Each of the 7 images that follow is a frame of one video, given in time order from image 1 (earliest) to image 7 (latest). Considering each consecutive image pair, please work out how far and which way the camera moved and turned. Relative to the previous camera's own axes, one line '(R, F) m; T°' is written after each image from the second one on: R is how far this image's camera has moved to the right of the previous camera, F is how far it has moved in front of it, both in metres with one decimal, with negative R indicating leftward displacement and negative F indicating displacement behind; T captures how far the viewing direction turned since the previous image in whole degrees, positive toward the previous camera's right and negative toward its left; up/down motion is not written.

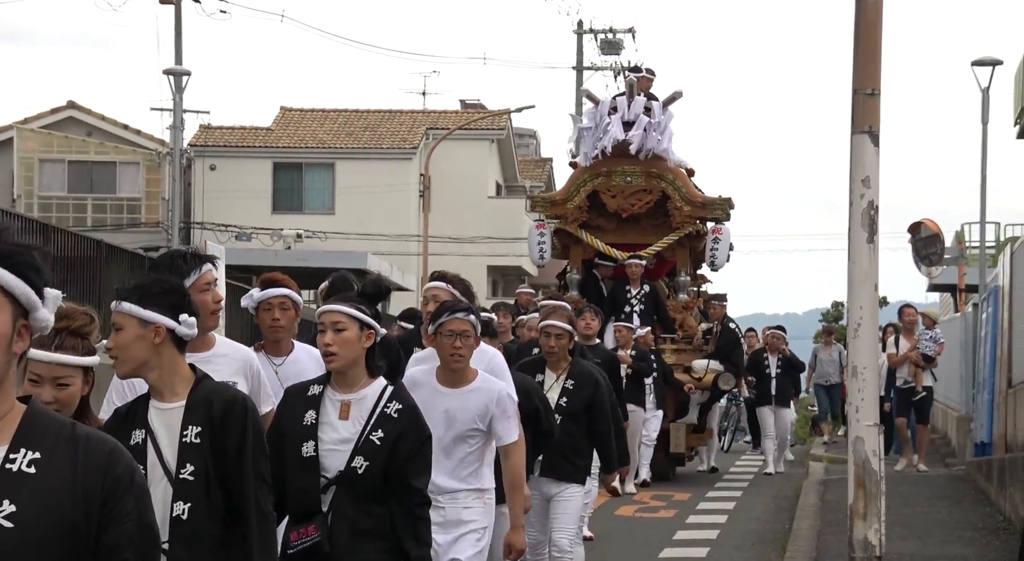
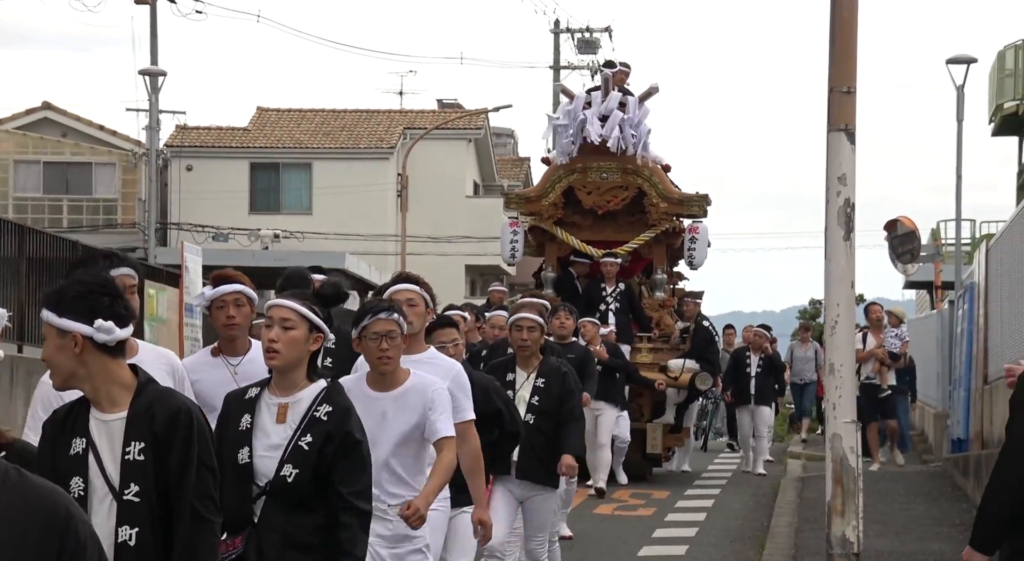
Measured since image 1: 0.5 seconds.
(0.0, 0.0) m; +1°
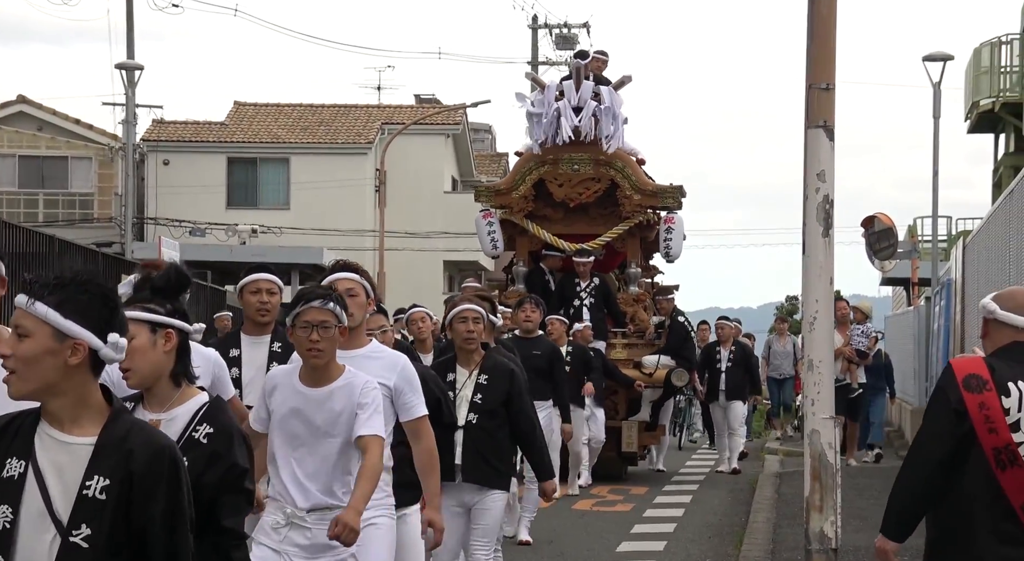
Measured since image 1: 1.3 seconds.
(-0.2, 0.0) m; +1°
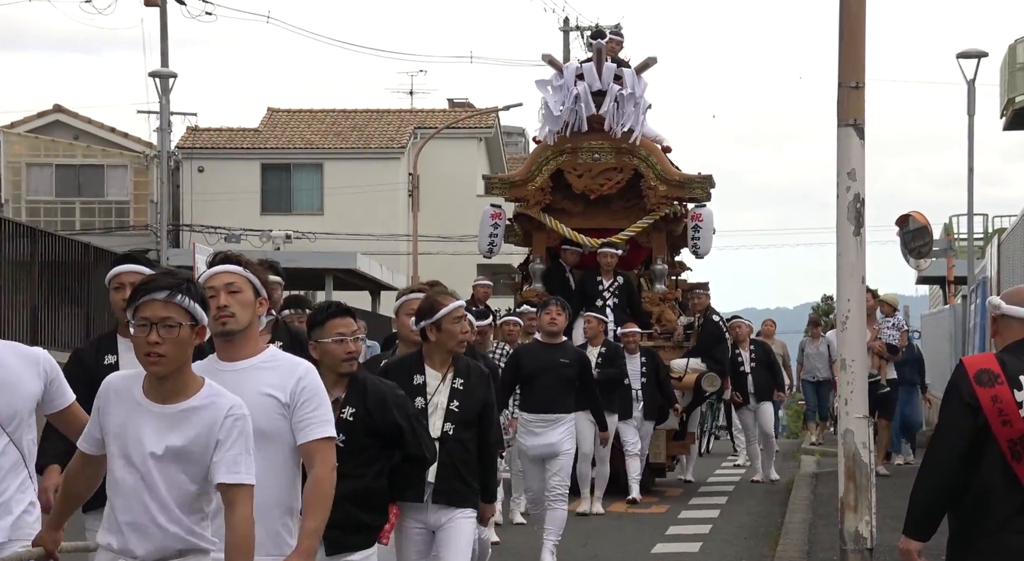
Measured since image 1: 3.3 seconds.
(+0.2, 0.0) m; -2°
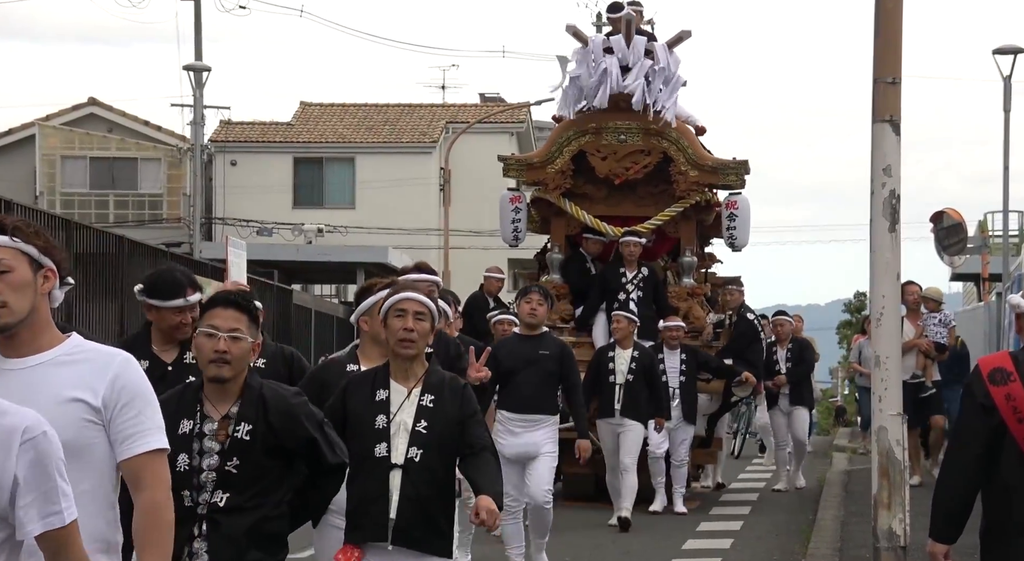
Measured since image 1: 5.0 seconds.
(-0.1, 0.0) m; -1°
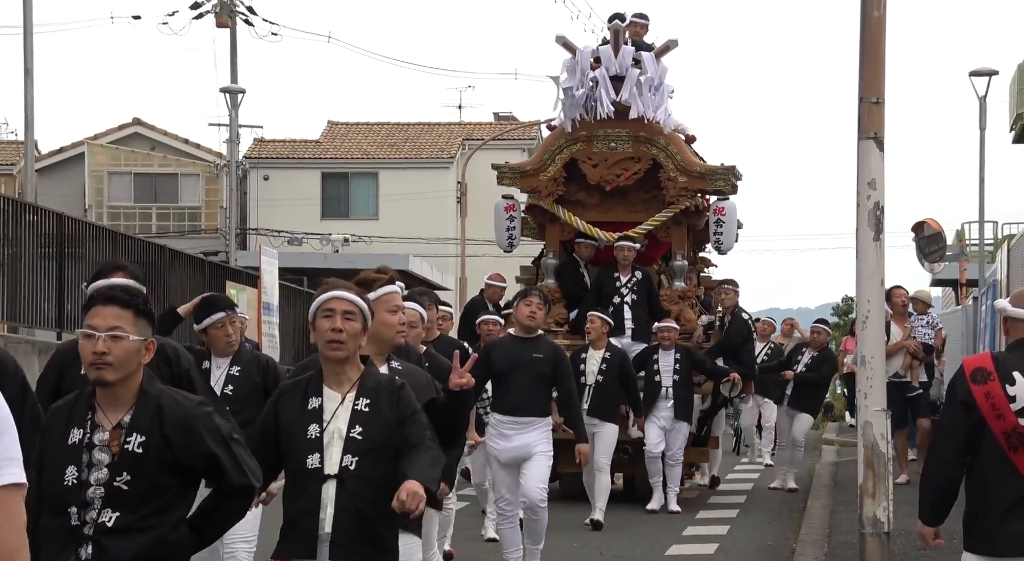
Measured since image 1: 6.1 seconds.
(-0.1, -1.2) m; 0°
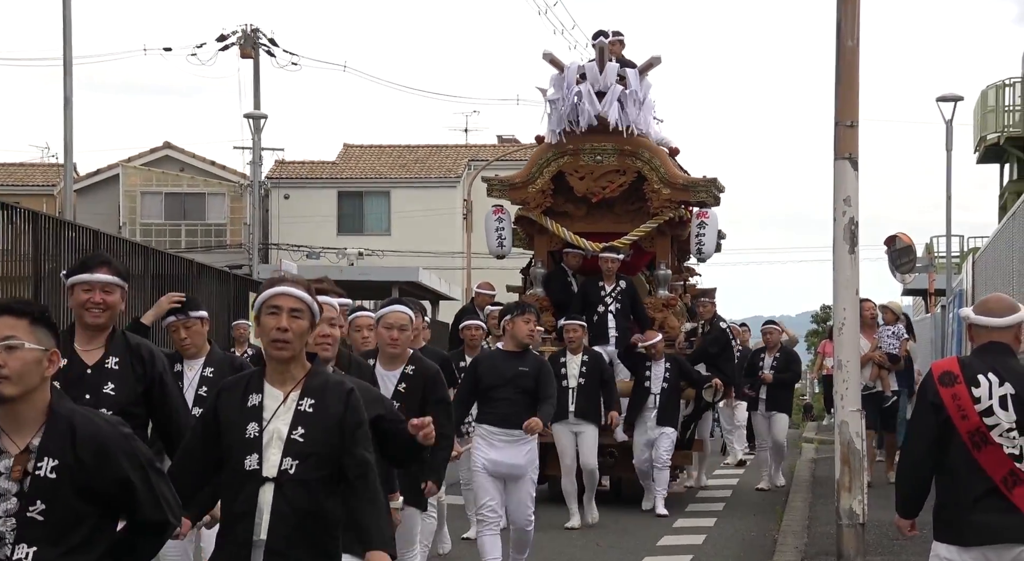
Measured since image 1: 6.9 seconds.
(-0.1, -1.4) m; 0°
